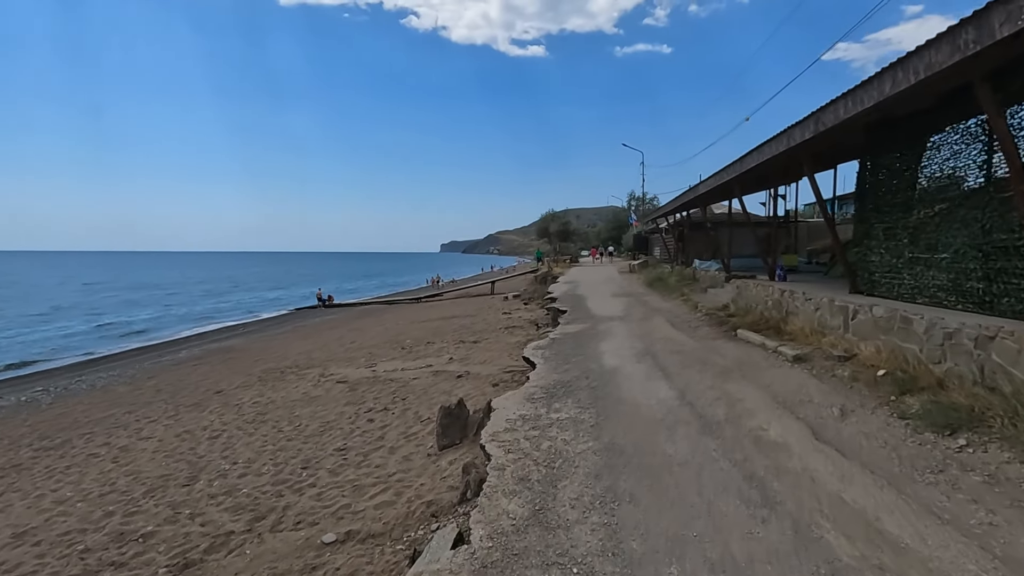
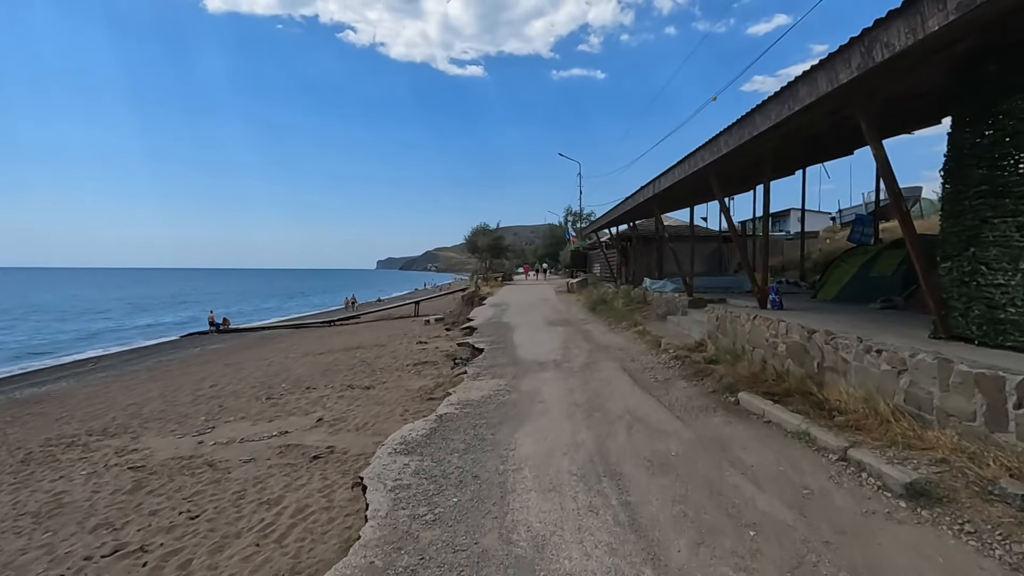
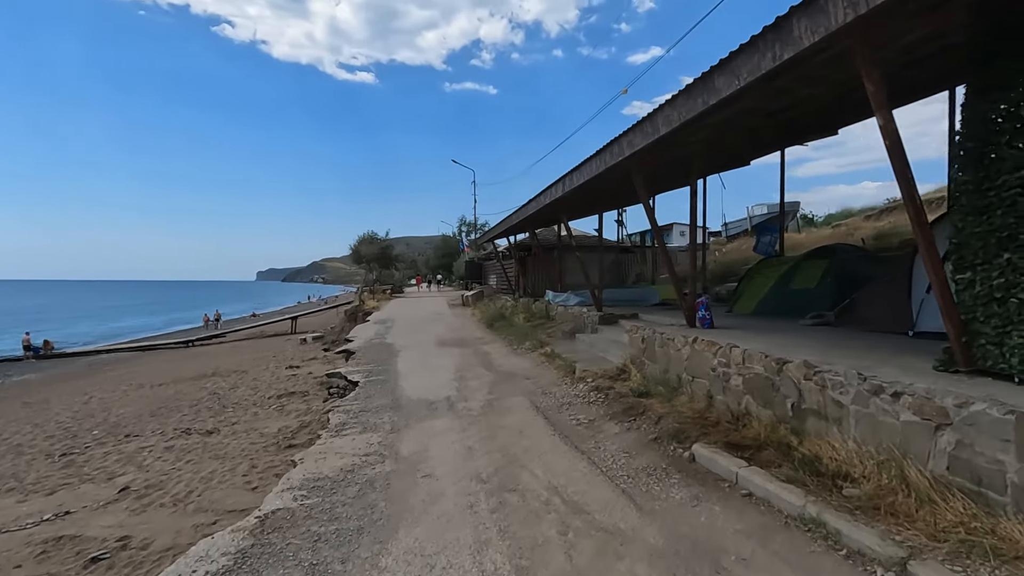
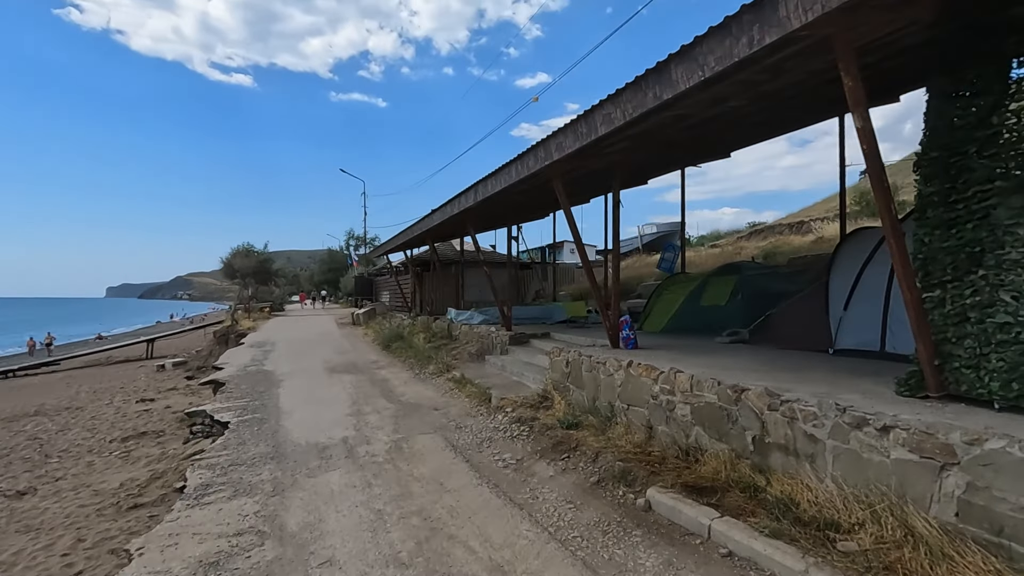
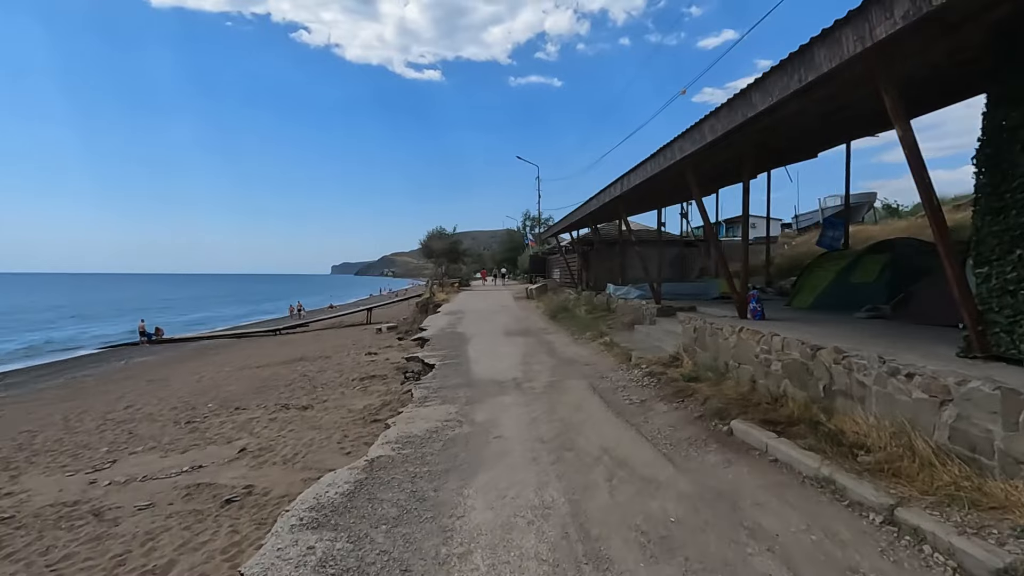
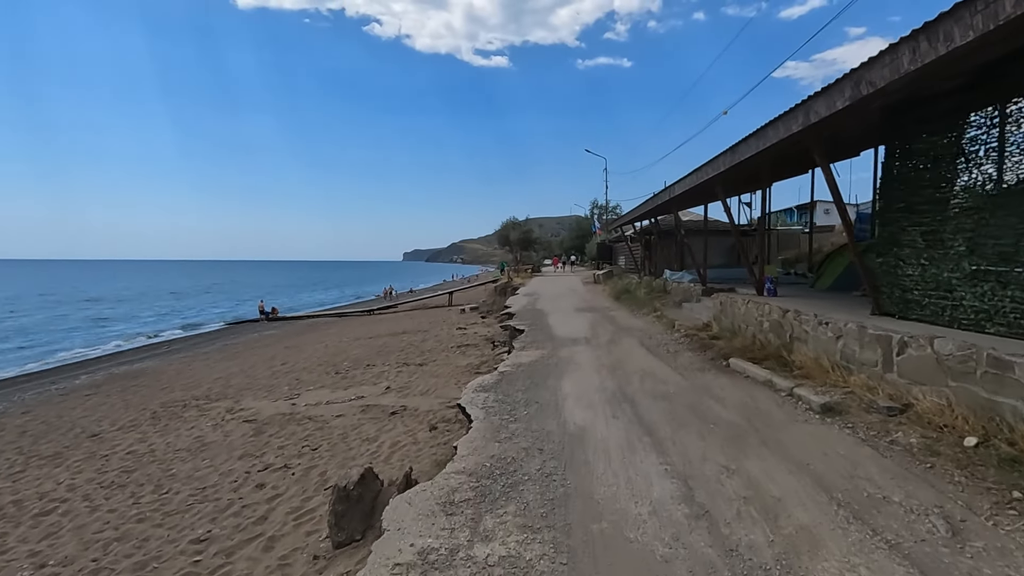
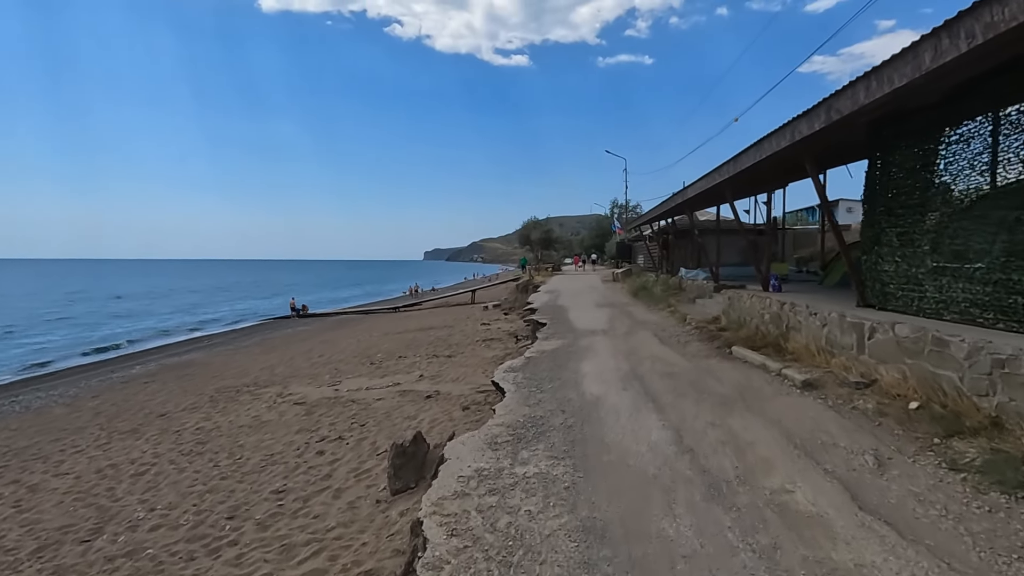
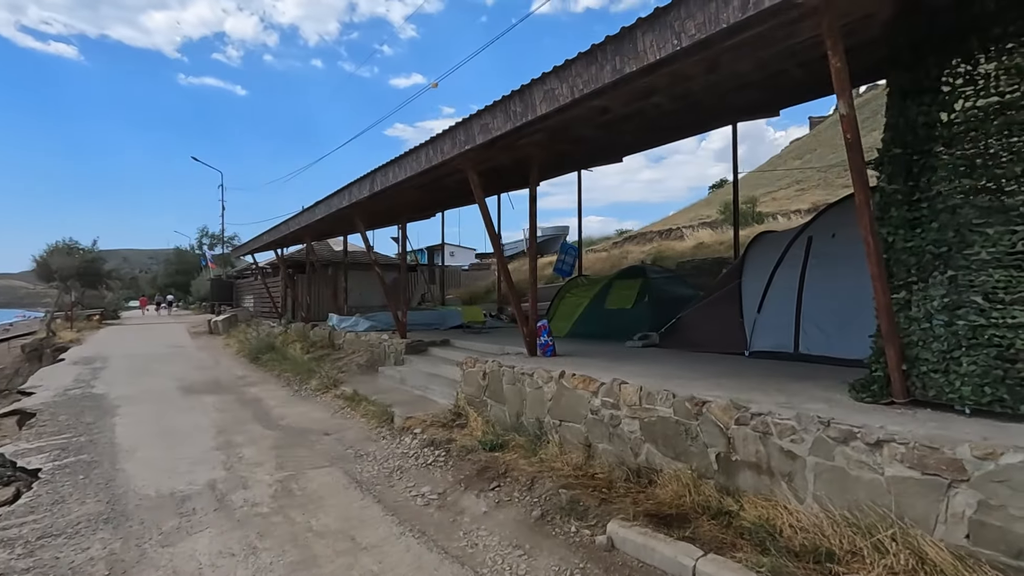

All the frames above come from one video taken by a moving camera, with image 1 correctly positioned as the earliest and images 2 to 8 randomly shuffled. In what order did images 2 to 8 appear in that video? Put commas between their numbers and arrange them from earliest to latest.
7, 6, 2, 5, 3, 4, 8
